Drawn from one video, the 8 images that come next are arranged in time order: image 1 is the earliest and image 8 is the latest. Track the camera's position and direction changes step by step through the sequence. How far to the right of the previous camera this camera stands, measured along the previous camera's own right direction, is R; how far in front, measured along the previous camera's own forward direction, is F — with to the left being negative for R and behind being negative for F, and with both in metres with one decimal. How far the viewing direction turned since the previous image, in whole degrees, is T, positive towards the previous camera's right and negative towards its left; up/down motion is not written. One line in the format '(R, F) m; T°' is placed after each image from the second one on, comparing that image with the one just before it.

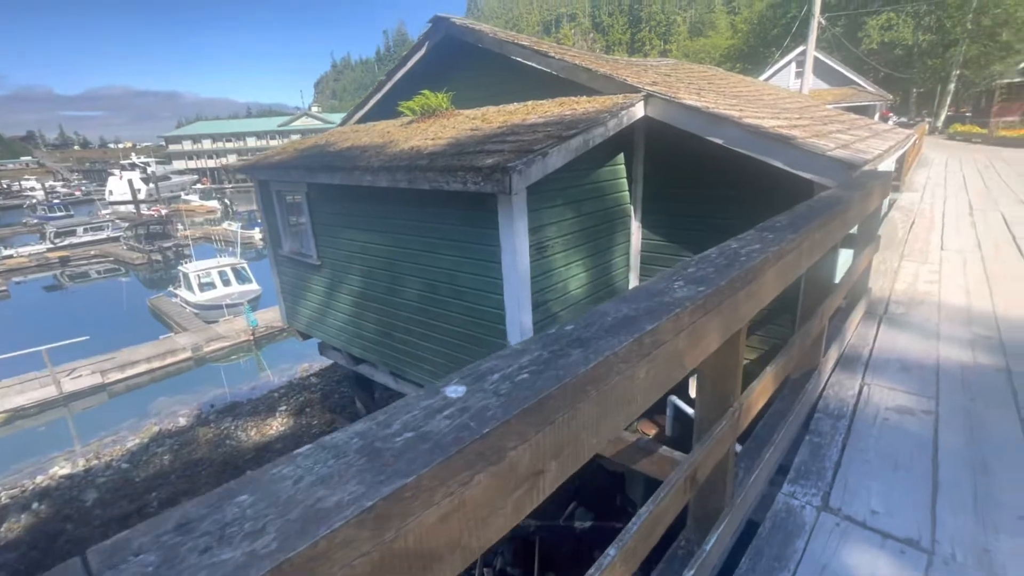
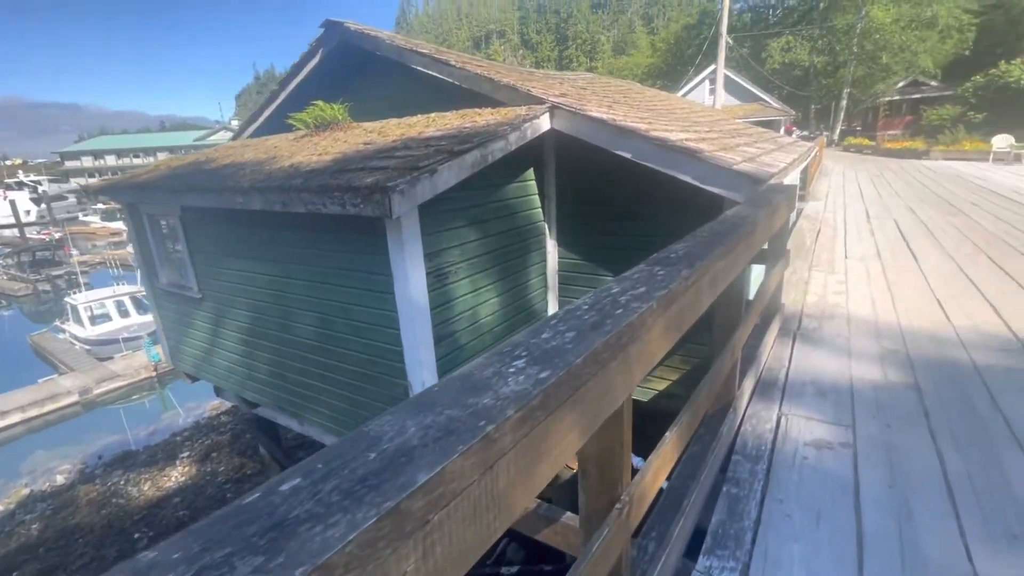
(+0.3, +0.3) m; +7°
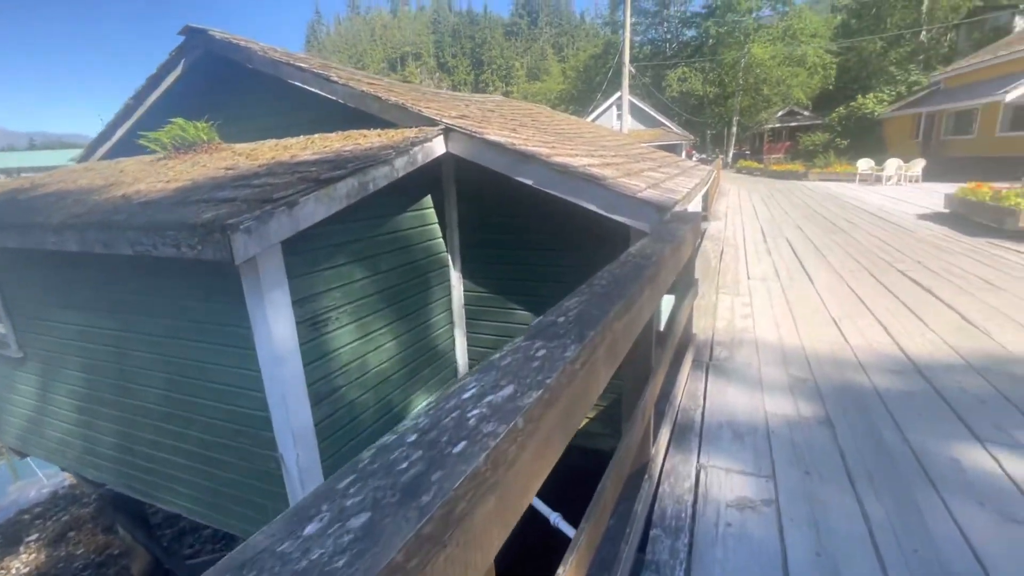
(+0.2, +0.3) m; +9°
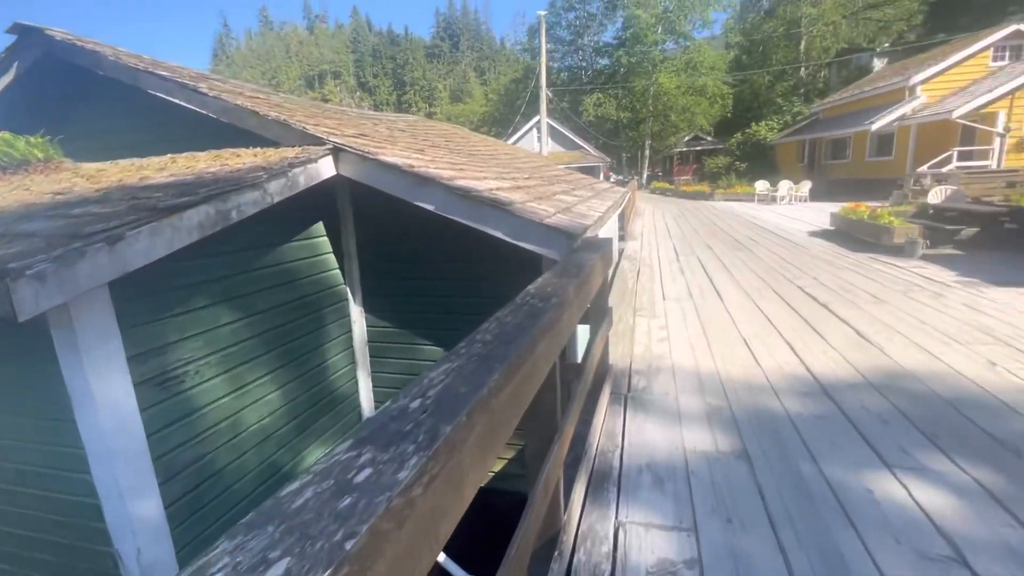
(+0.2, +0.3) m; +8°
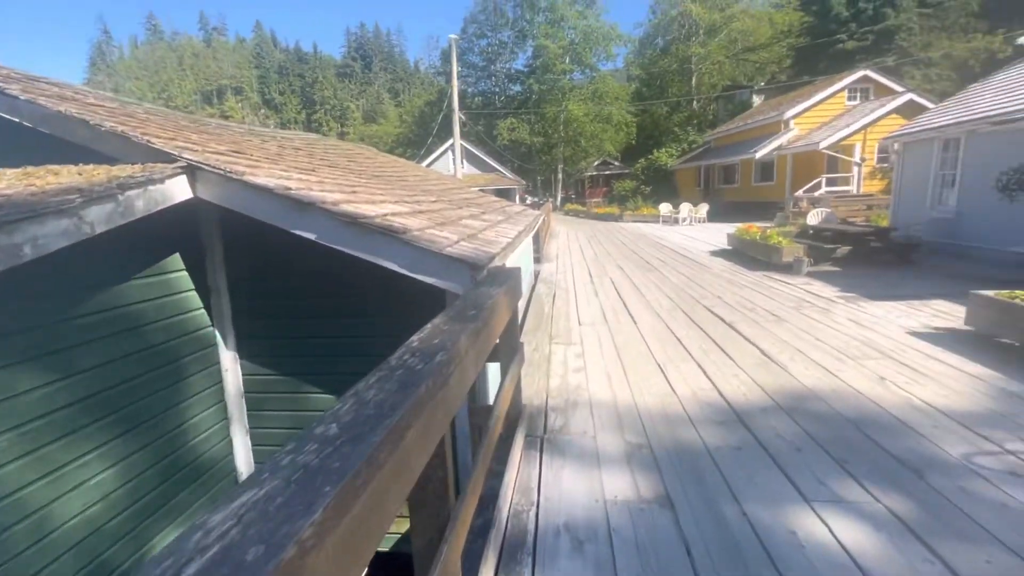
(+0.1, +0.3) m; +9°
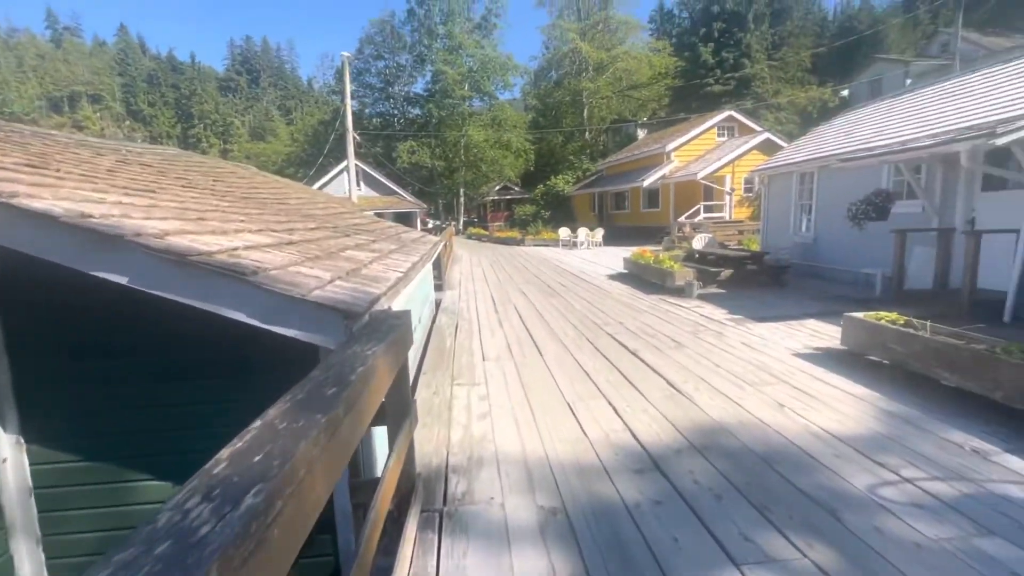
(+0.1, +0.4) m; +11°
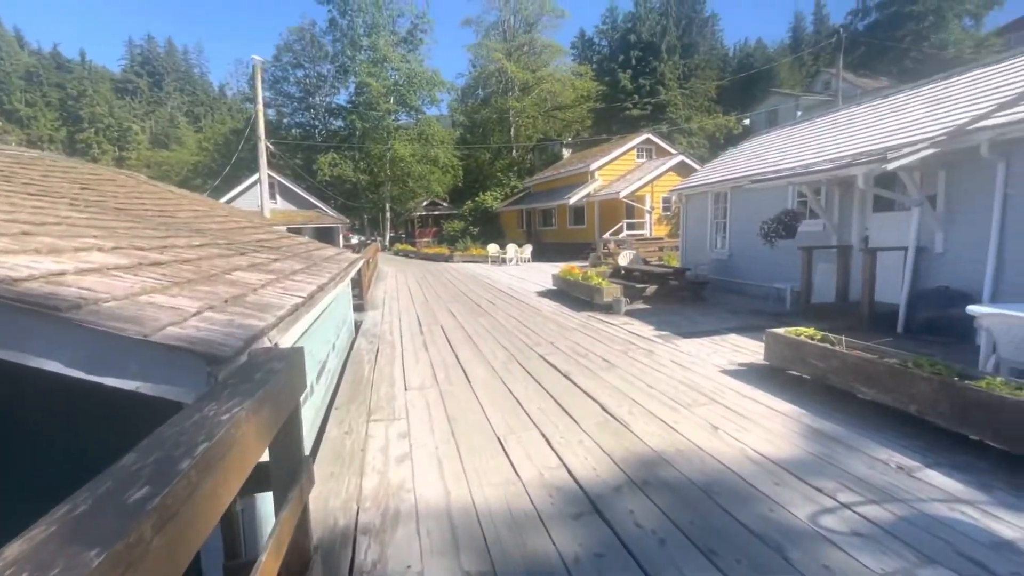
(0.0, +0.3) m; +8°
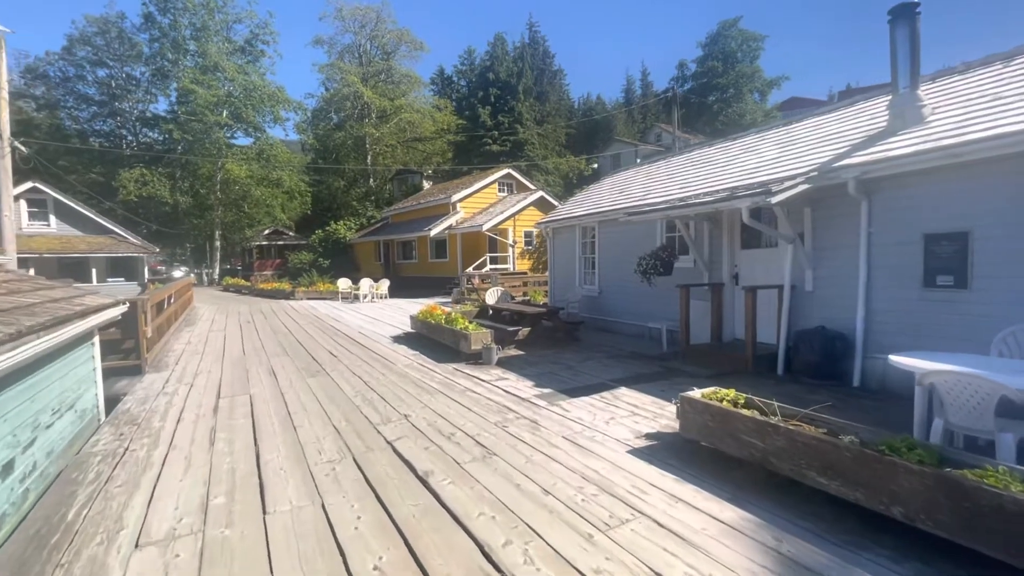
(+0.2, +1.4) m; +16°
